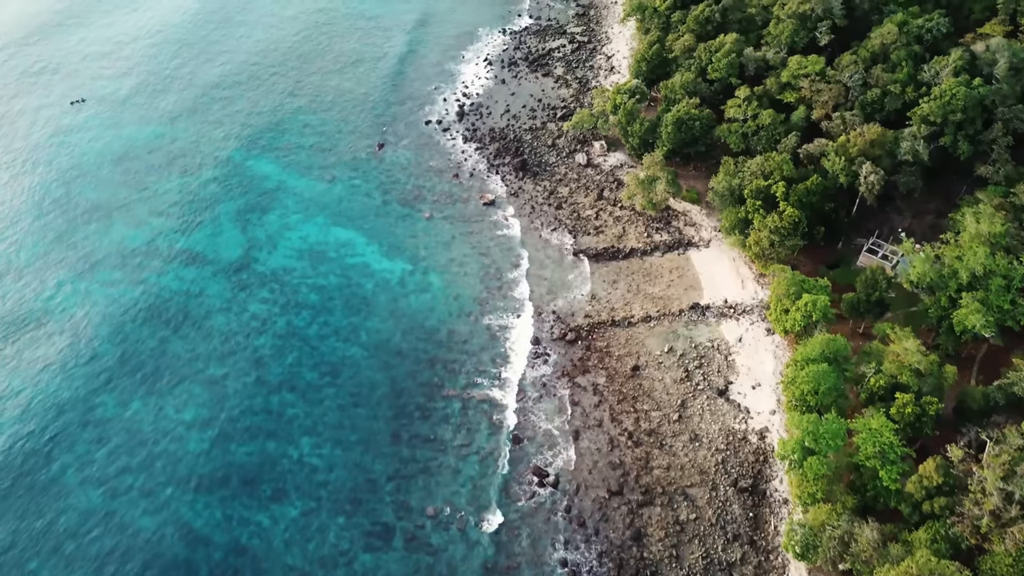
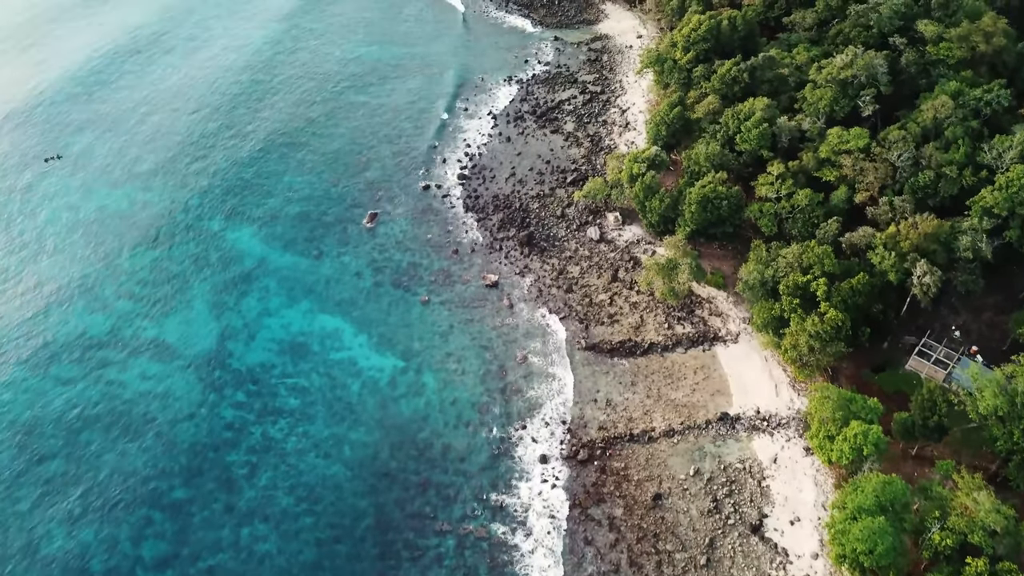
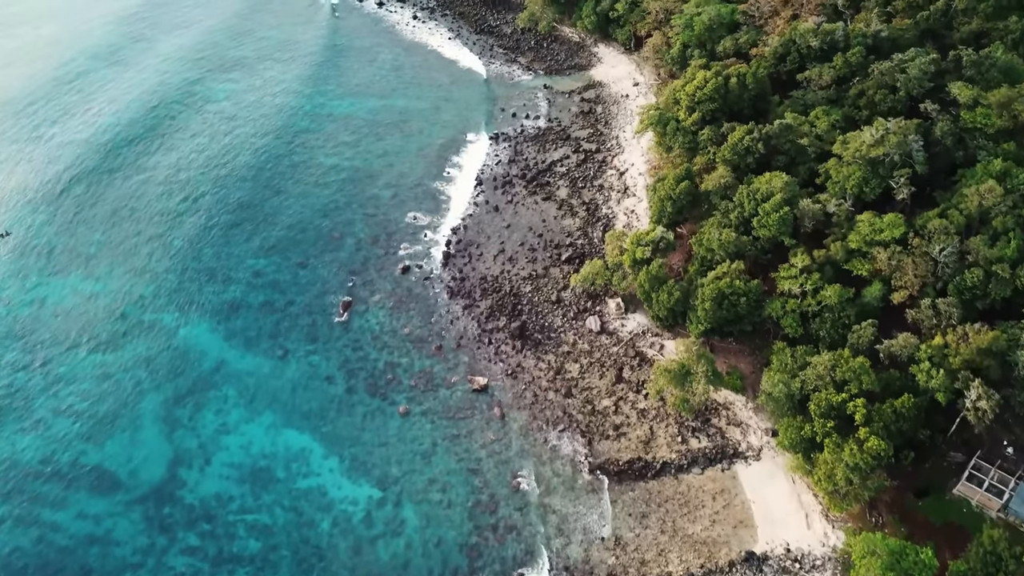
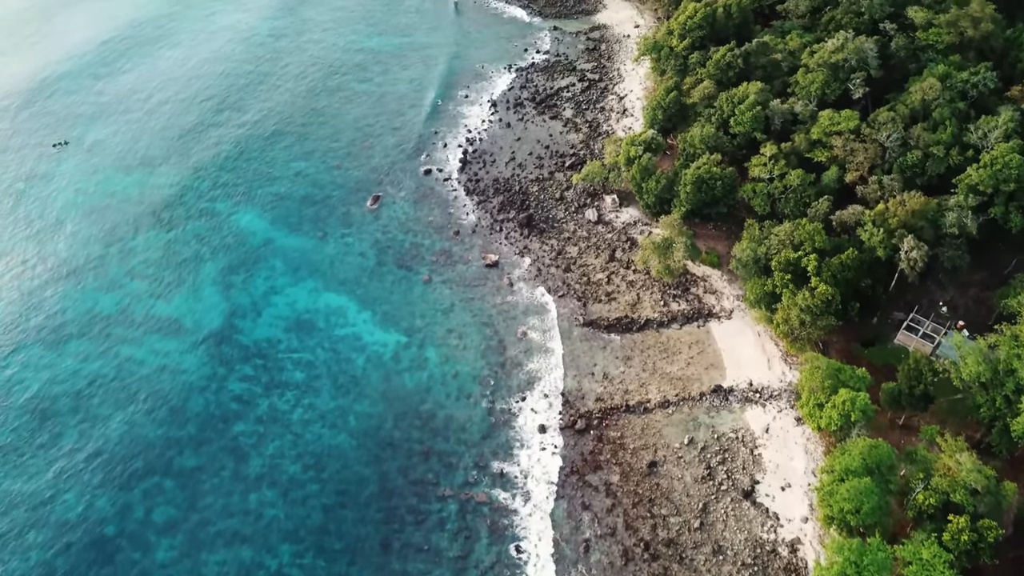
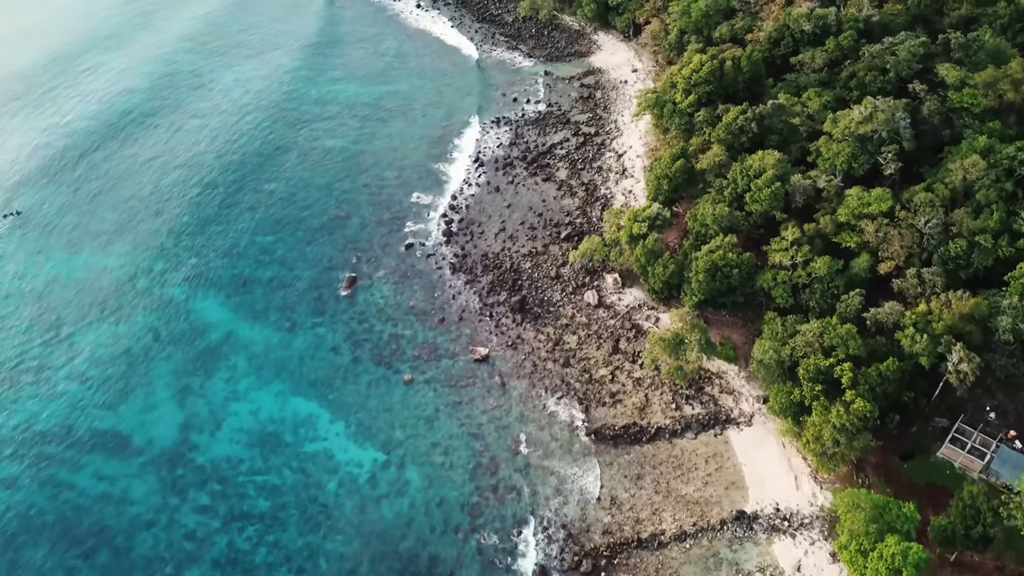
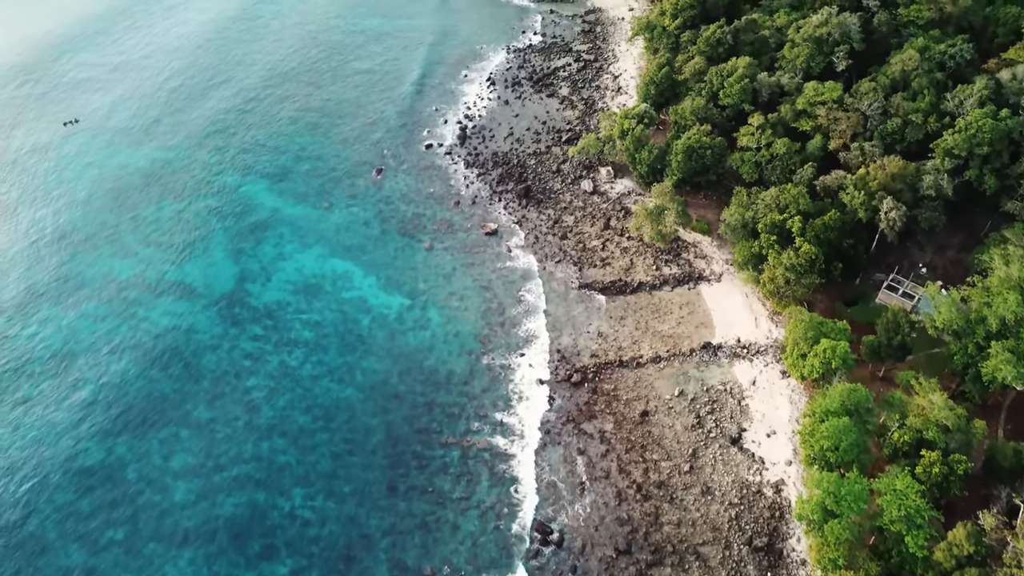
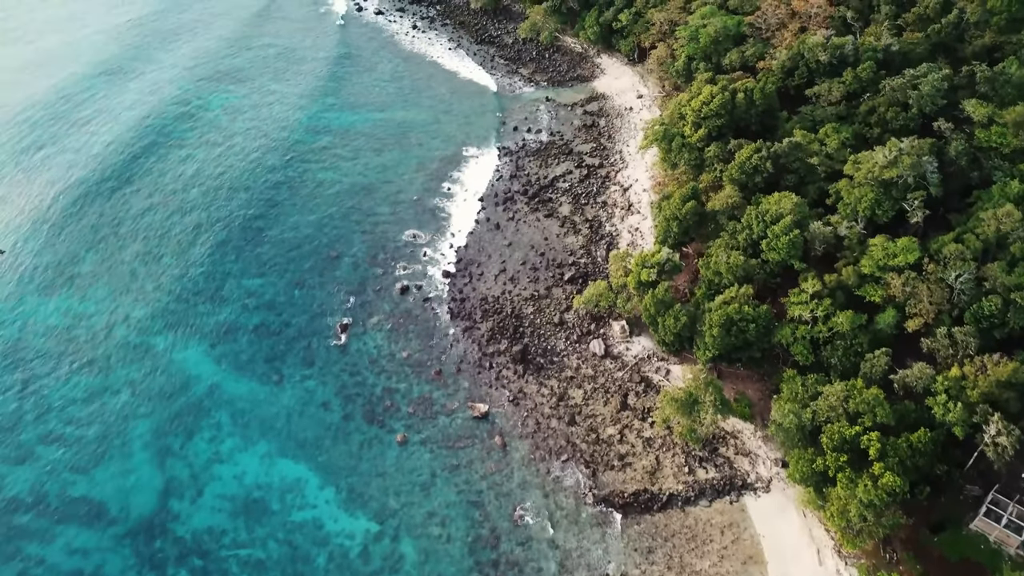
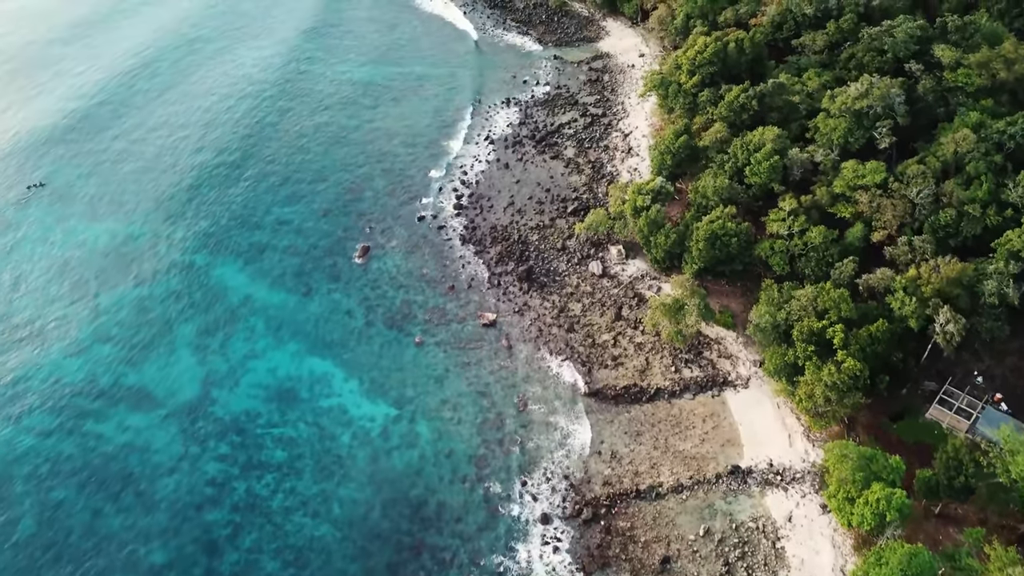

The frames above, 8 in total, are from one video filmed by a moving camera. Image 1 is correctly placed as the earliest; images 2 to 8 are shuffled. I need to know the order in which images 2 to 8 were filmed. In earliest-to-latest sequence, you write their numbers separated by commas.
6, 4, 2, 8, 5, 3, 7
